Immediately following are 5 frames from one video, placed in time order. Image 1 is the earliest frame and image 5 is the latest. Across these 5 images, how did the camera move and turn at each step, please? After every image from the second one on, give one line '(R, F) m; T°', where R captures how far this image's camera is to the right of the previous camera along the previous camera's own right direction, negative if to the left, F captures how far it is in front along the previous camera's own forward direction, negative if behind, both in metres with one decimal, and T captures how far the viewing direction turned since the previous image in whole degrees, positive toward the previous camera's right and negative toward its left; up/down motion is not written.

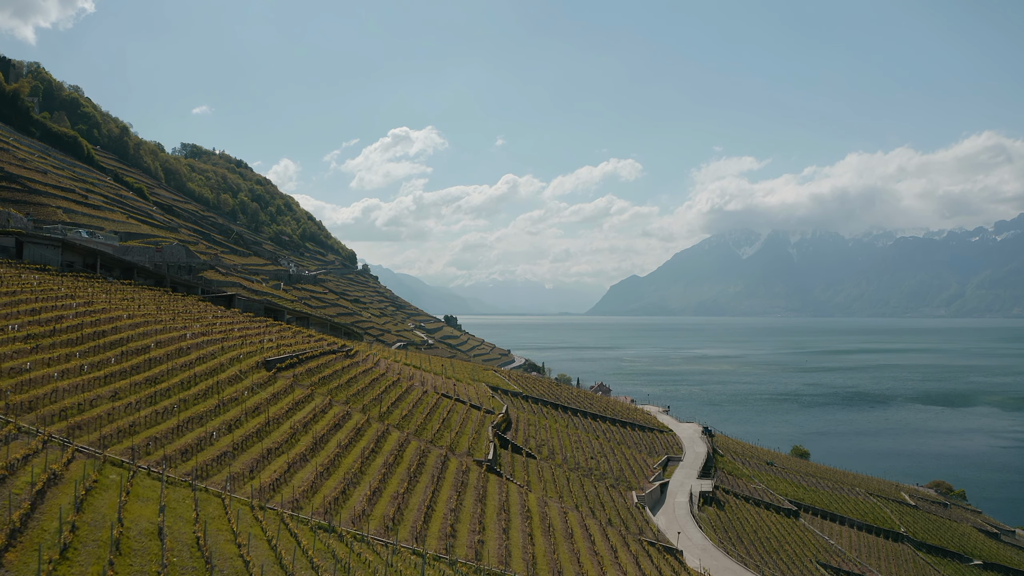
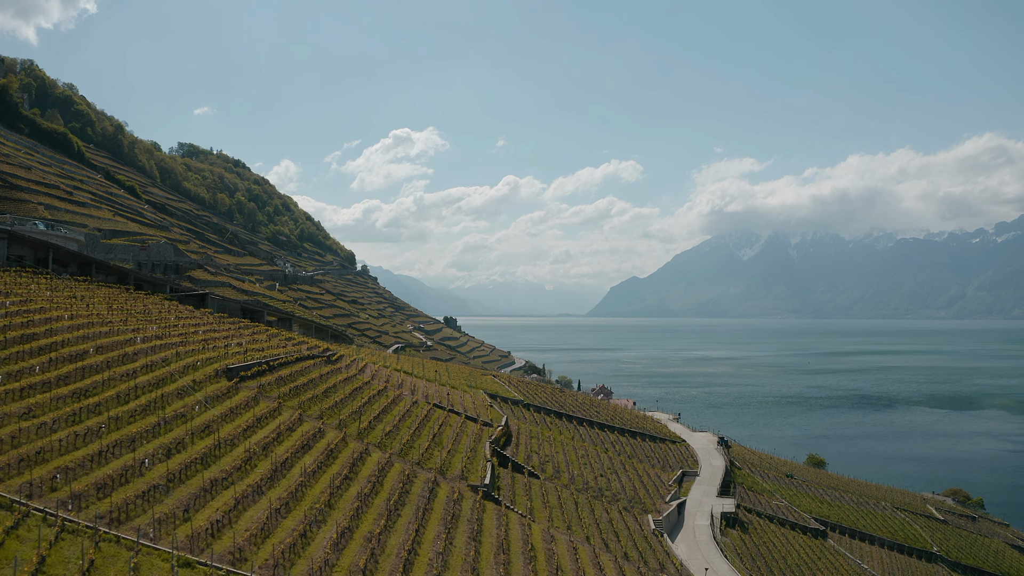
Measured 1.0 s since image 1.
(0.0, +2.1) m; 0°
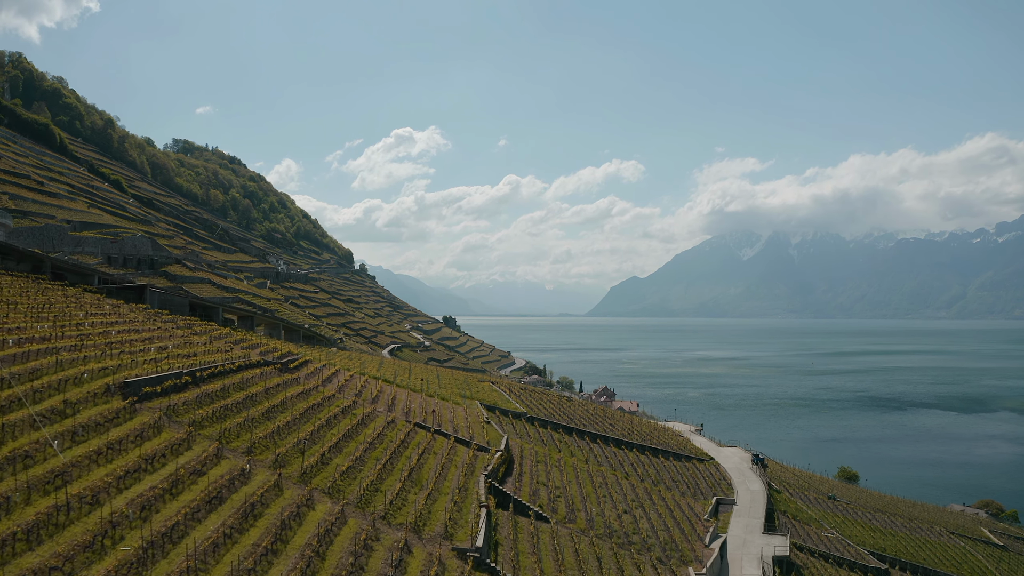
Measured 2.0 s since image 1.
(0.0, +3.6) m; 0°
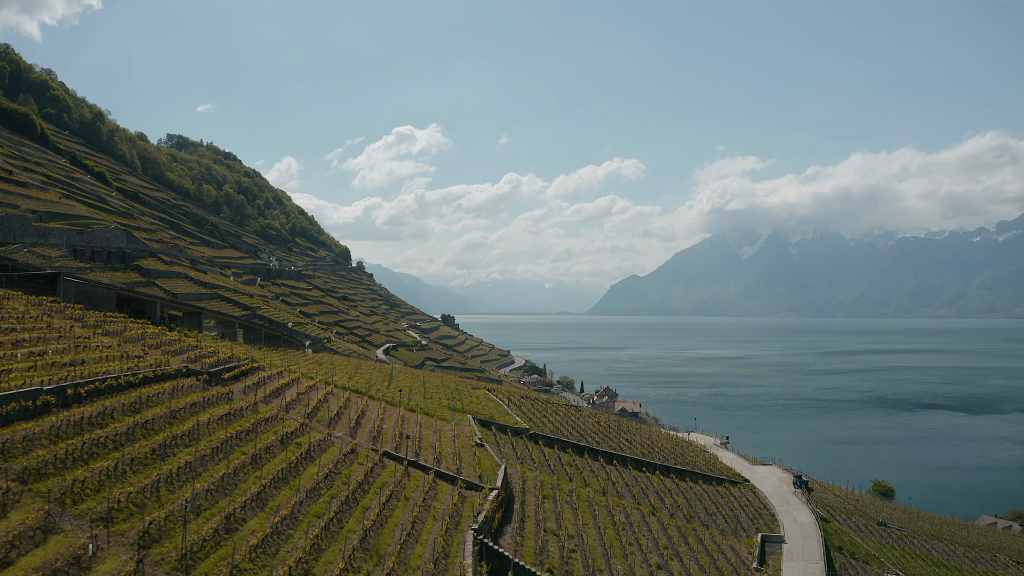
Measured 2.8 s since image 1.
(0.0, +3.3) m; 0°
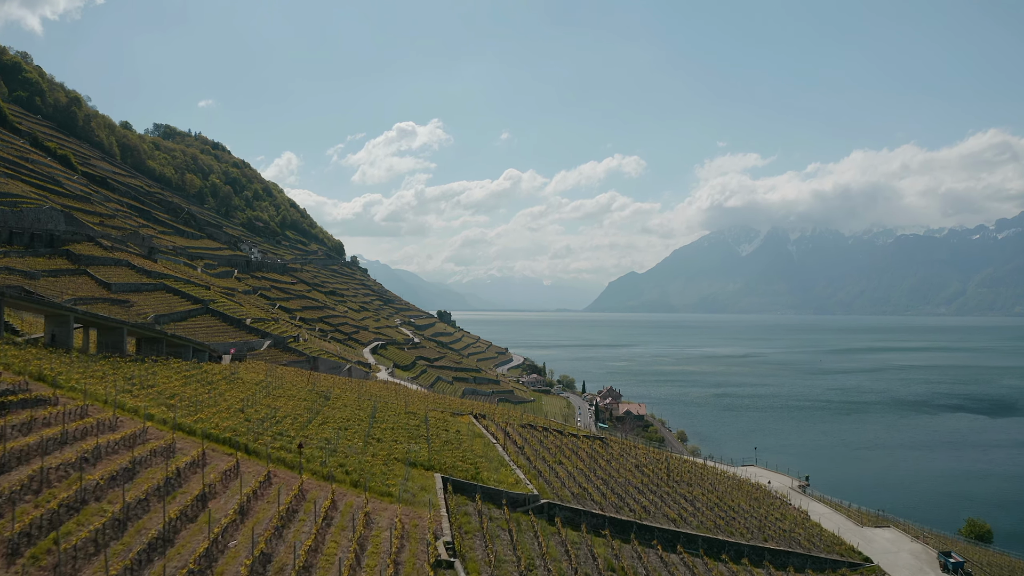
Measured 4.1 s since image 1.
(0.0, +6.6) m; 0°
